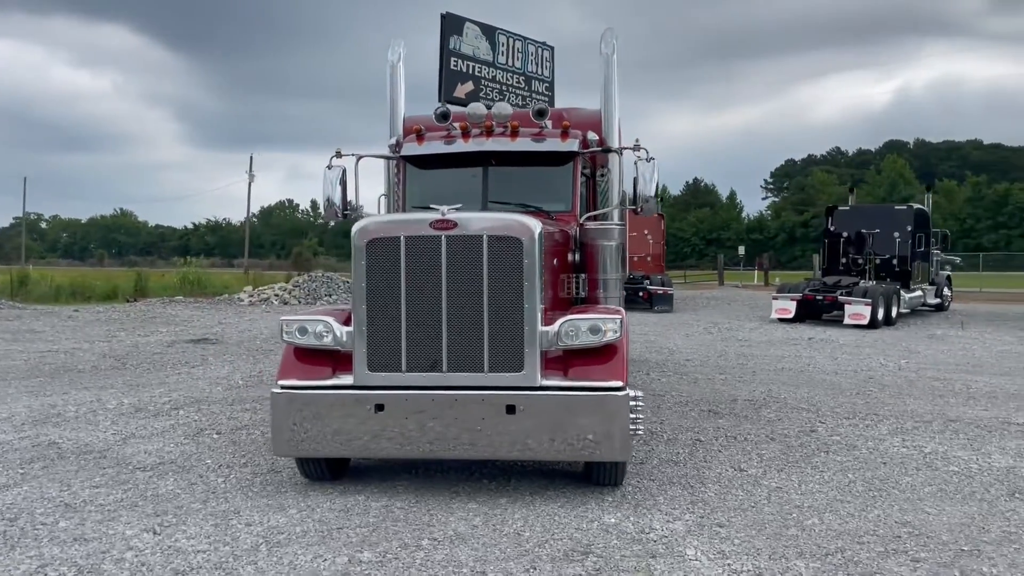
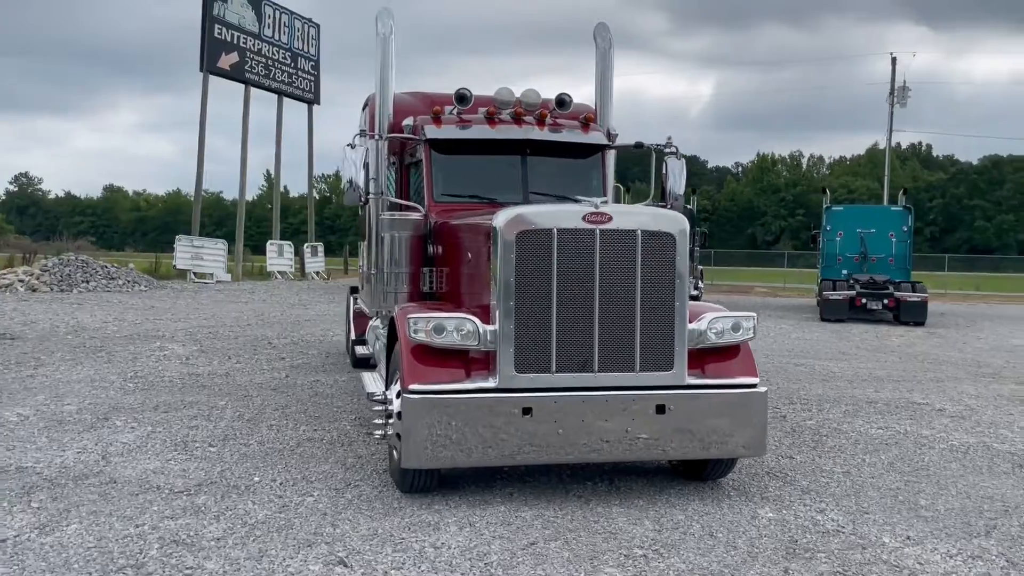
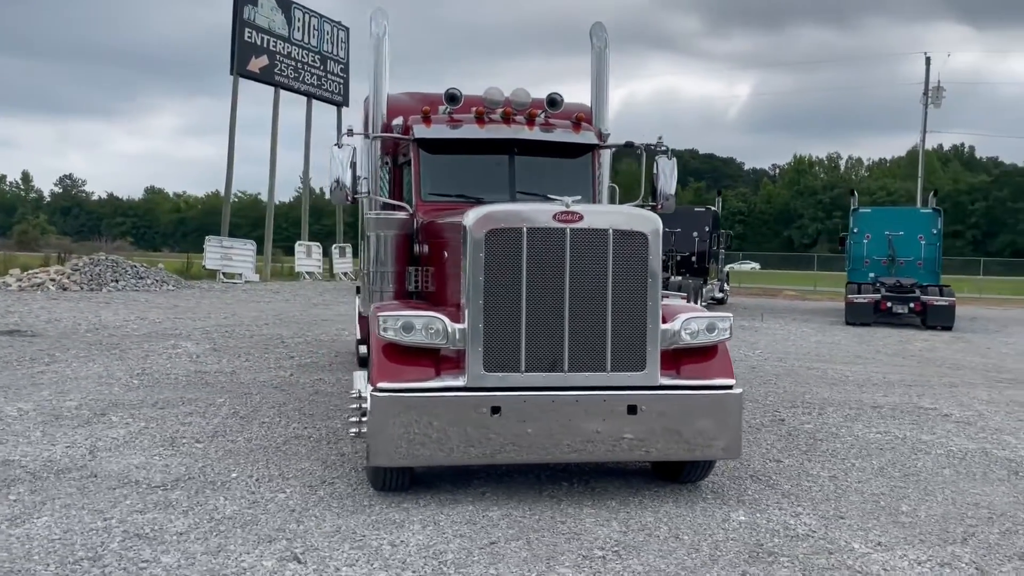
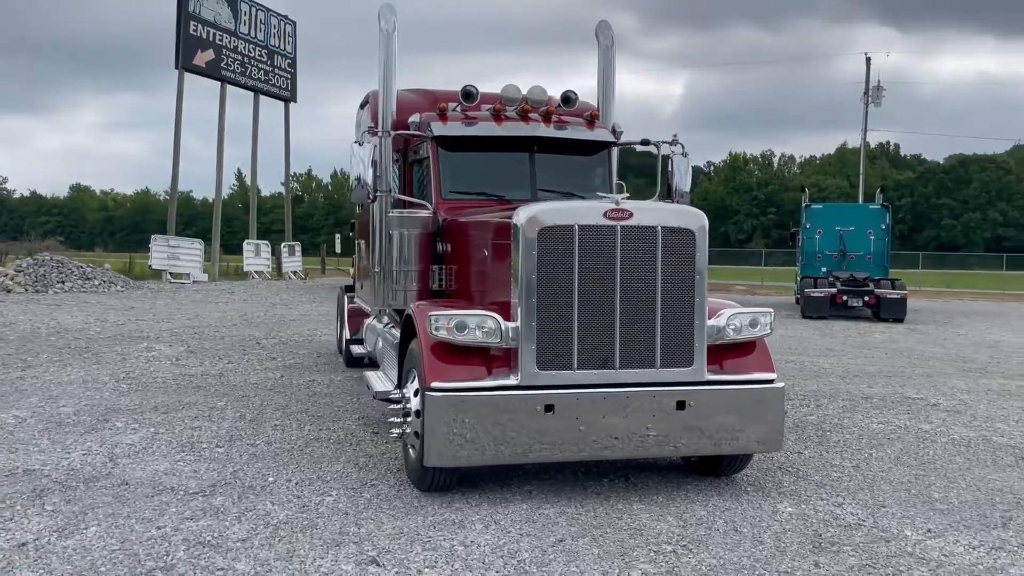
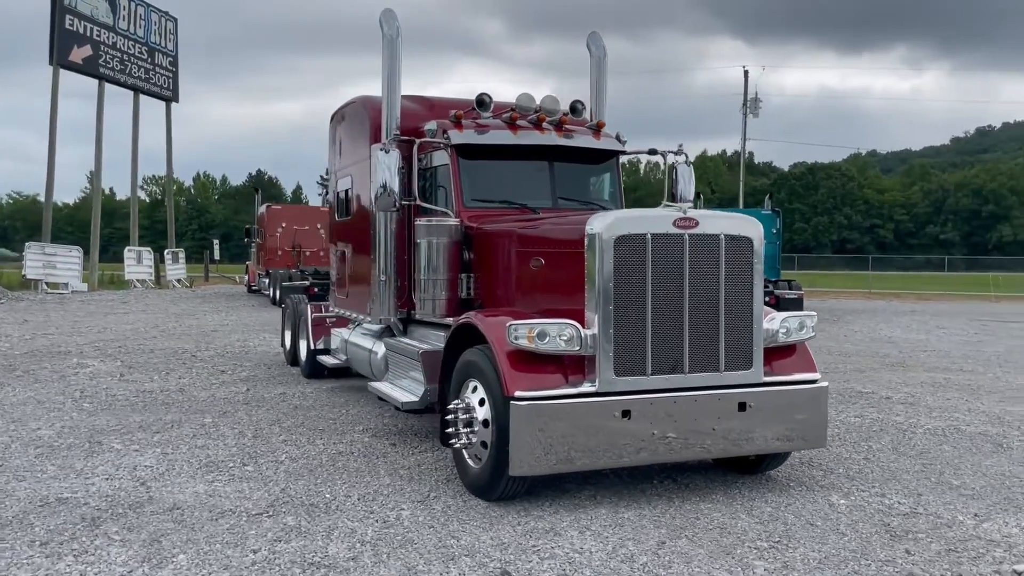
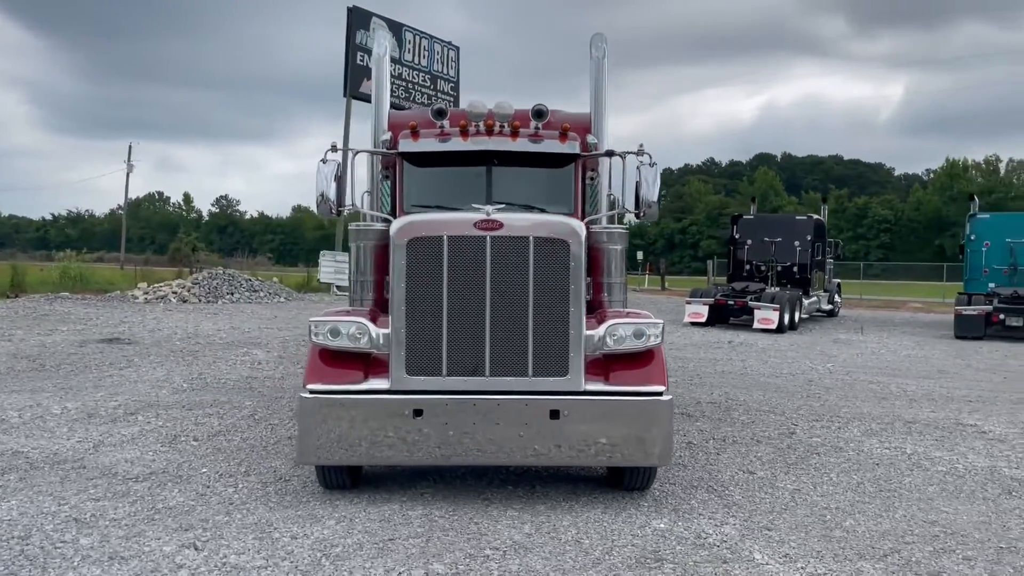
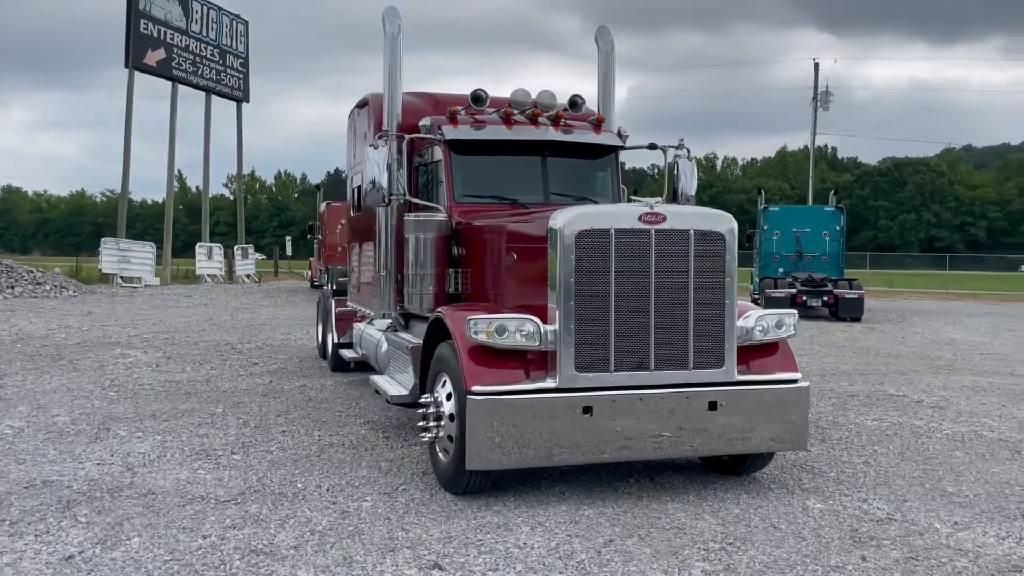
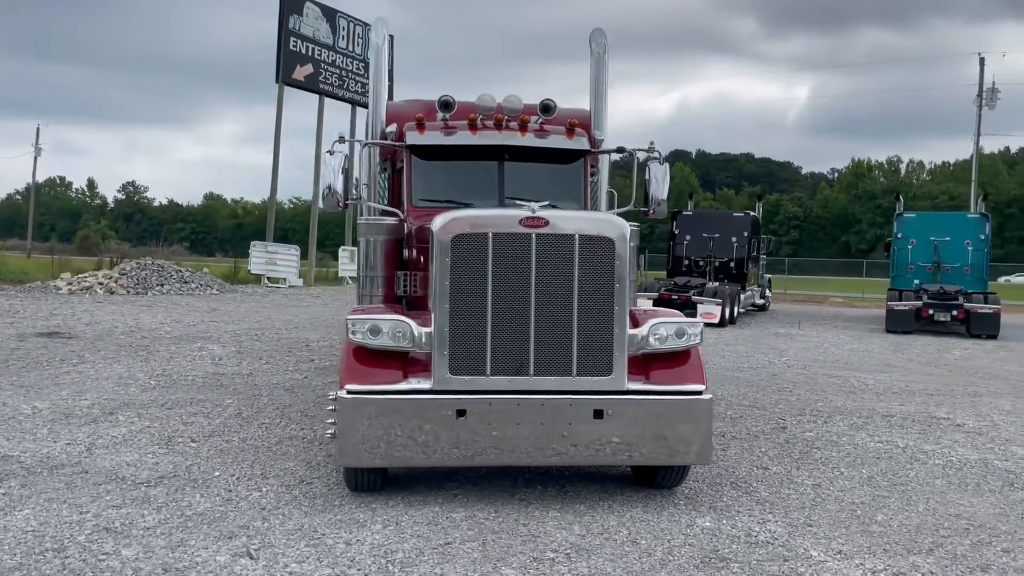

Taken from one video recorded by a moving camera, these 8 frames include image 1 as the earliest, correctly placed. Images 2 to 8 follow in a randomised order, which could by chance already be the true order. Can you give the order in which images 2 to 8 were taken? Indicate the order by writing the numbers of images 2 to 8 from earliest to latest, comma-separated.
6, 8, 3, 2, 4, 7, 5
